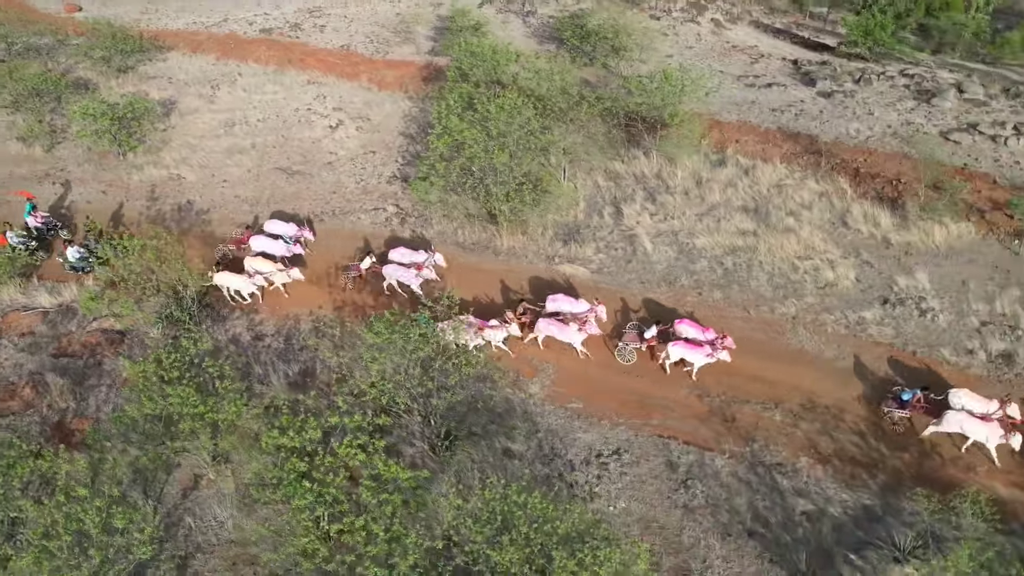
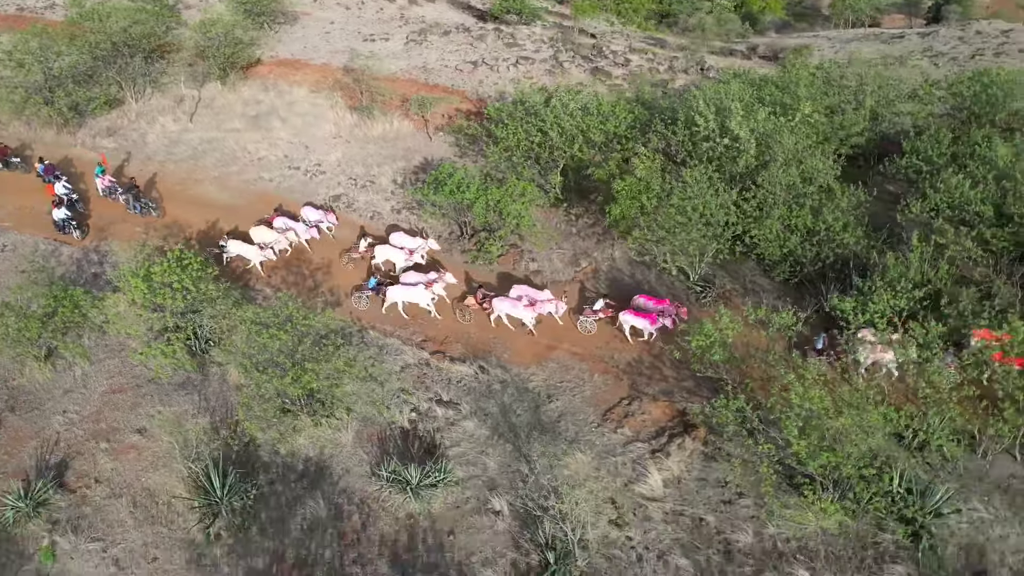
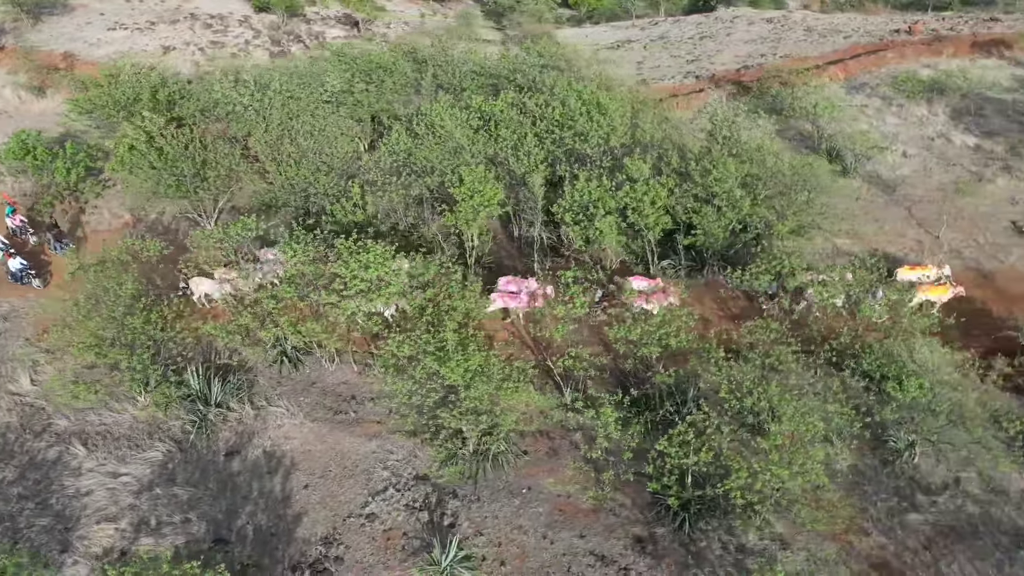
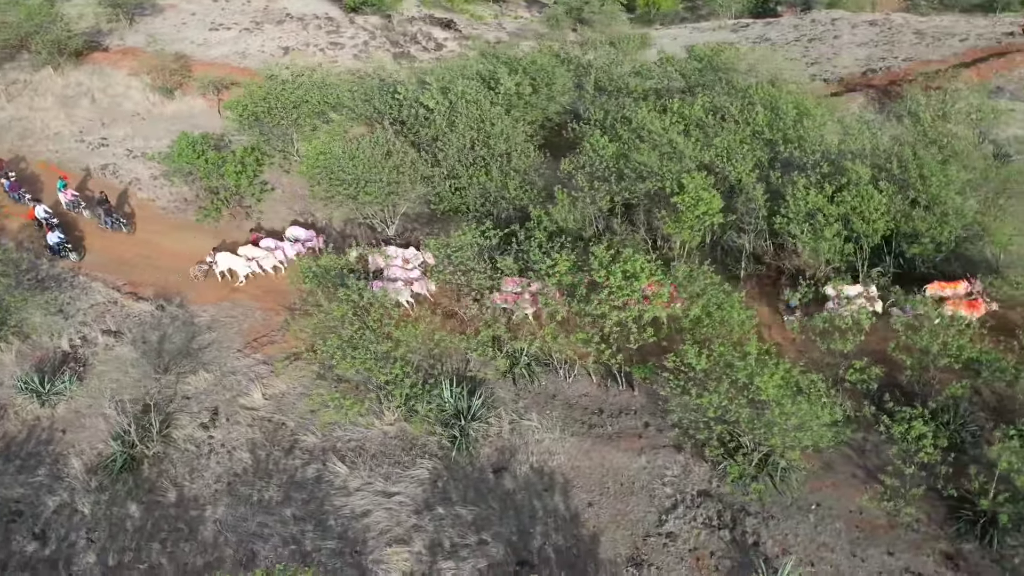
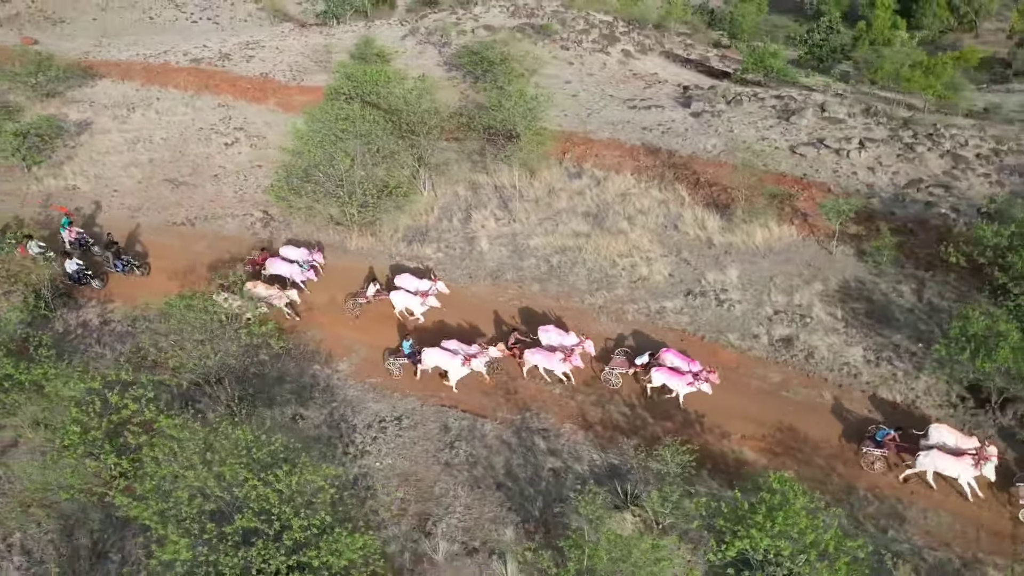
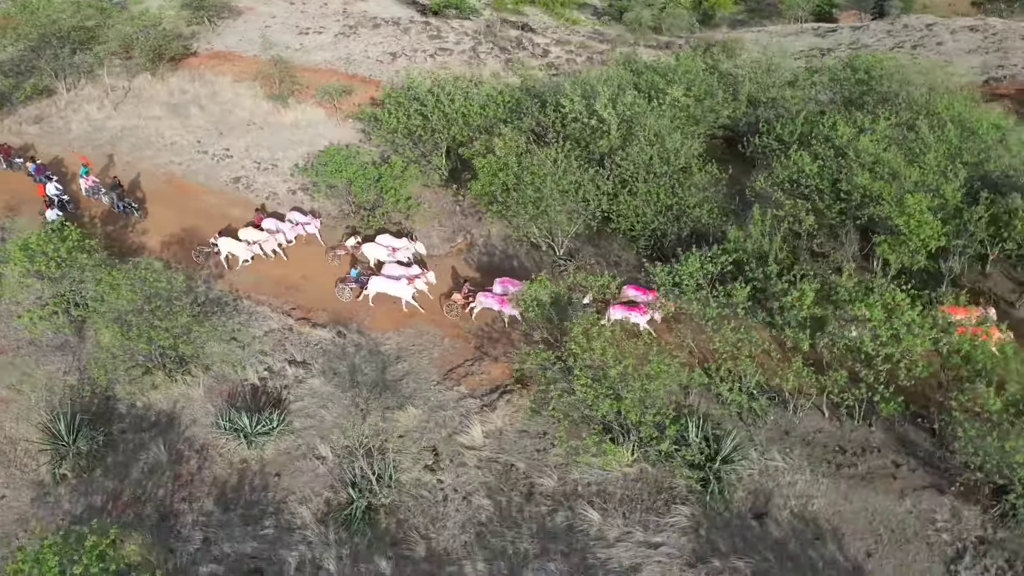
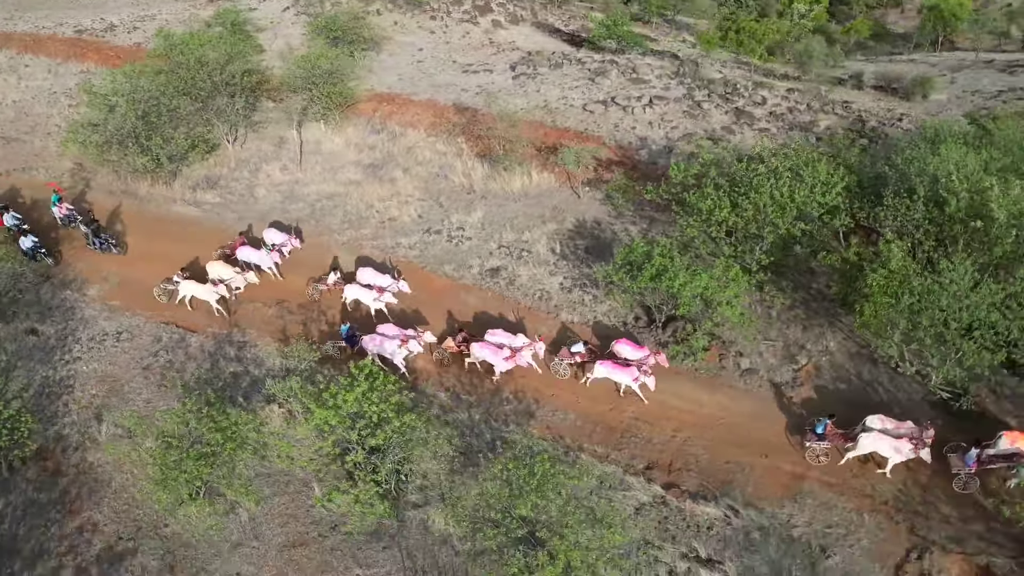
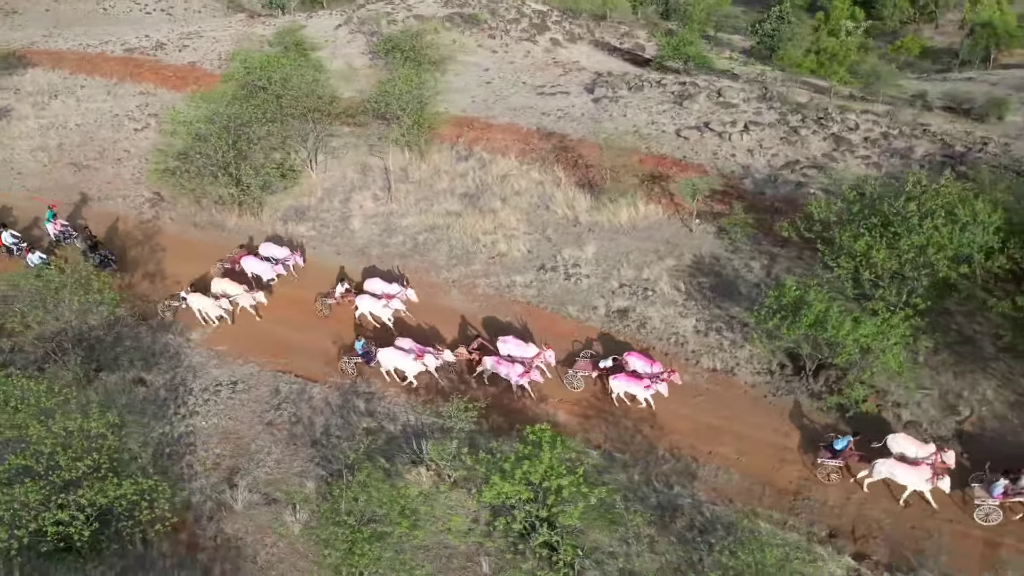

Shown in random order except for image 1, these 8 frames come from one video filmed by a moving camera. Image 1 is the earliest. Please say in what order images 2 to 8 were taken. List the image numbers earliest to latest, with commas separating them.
5, 8, 7, 2, 6, 4, 3
